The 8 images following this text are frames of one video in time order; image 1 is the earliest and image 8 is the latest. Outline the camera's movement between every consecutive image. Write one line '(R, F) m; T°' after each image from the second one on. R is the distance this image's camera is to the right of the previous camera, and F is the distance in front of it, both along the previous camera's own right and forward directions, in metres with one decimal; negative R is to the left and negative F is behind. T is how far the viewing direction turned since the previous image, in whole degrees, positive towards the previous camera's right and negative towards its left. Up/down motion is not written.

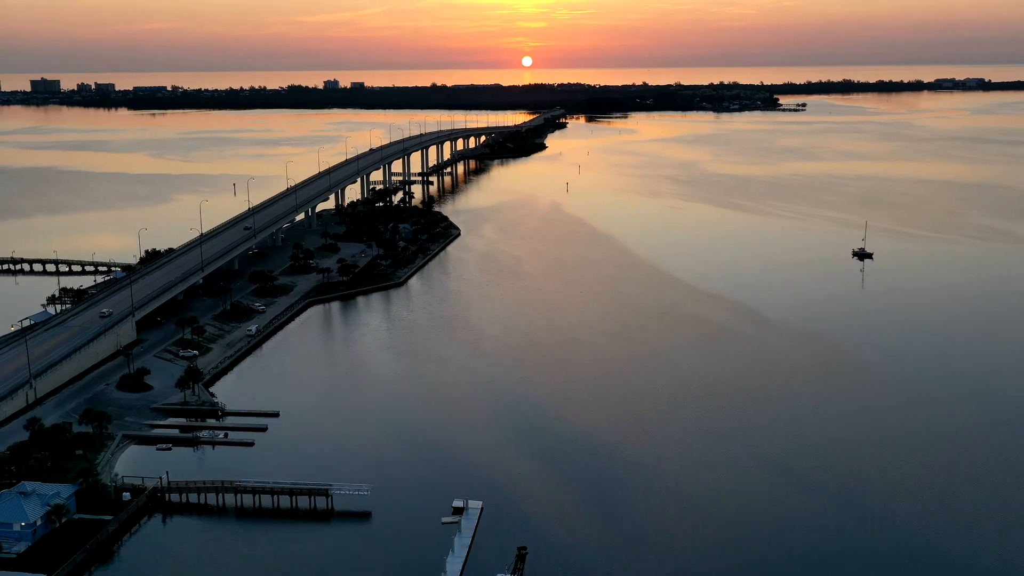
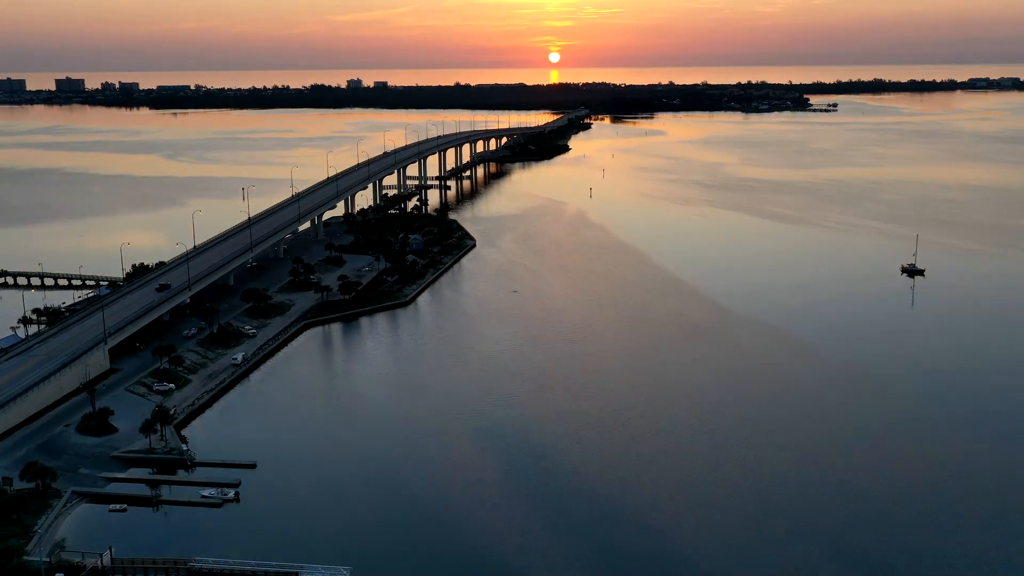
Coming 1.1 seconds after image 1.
(+0.2, +2.3) m; -2°
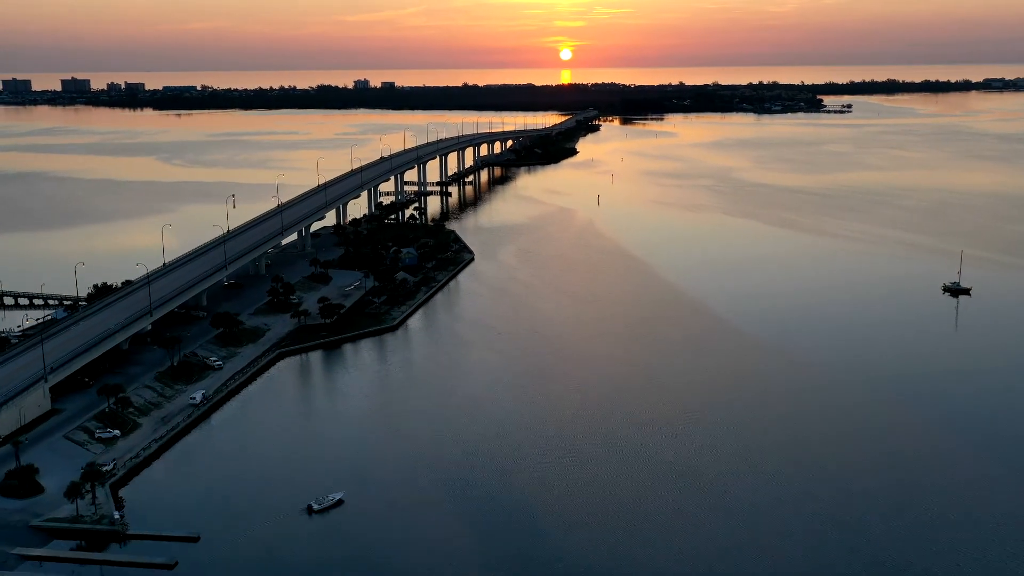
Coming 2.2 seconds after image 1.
(+0.2, +2.3) m; -1°
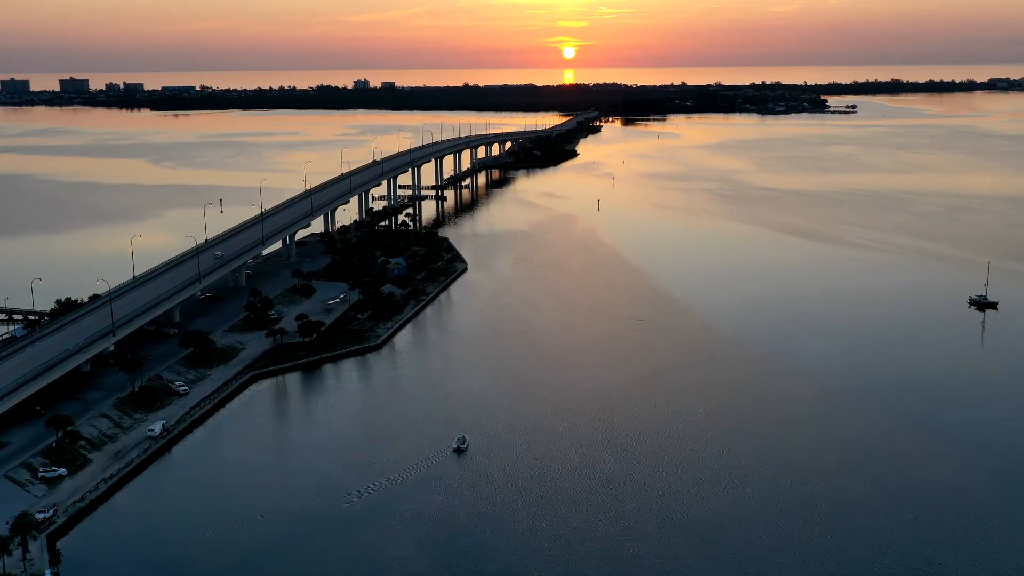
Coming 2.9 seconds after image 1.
(+0.2, +1.5) m; 0°
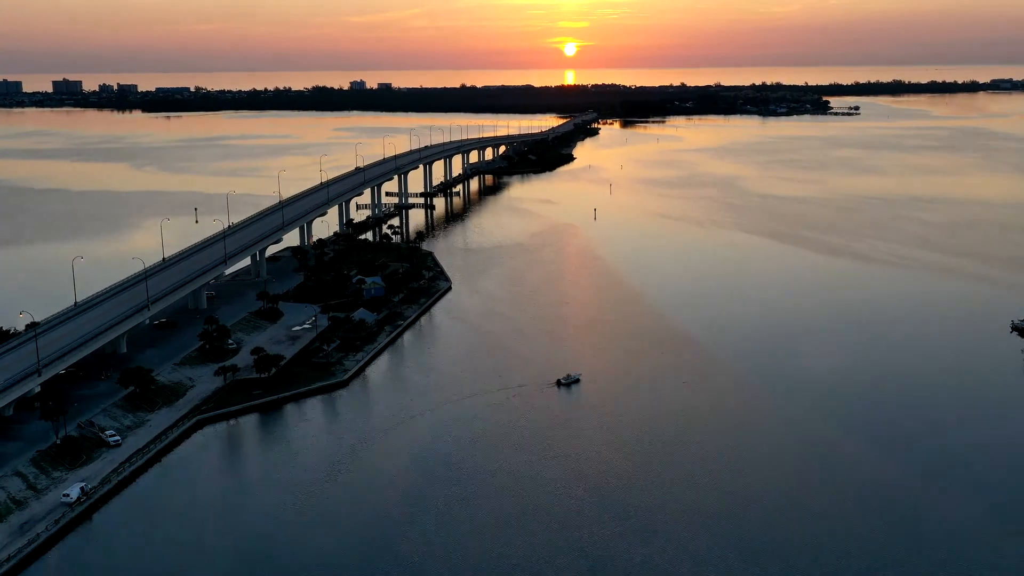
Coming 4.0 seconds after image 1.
(+0.3, +2.2) m; 0°
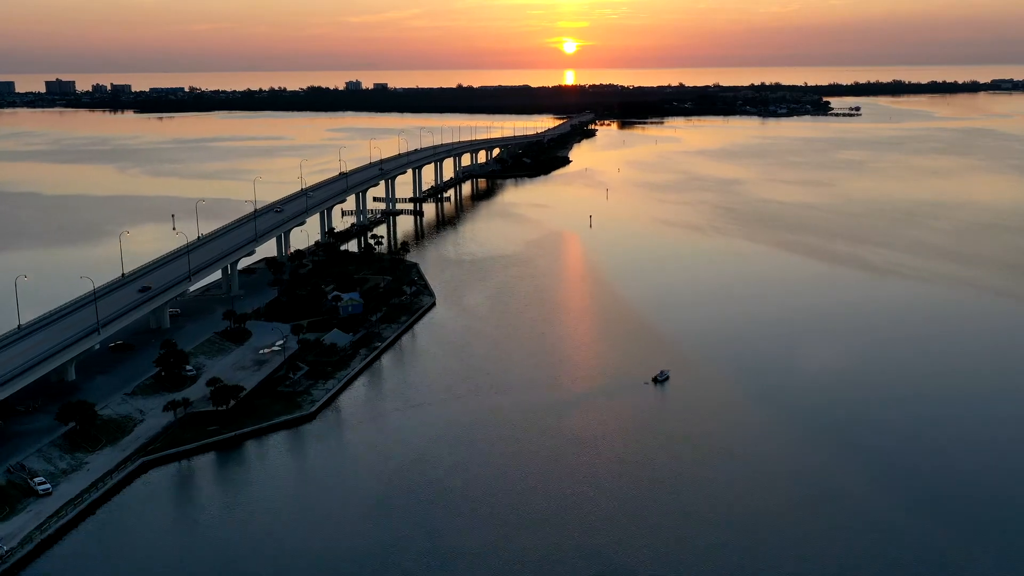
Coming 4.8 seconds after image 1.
(+0.3, +1.7) m; 0°
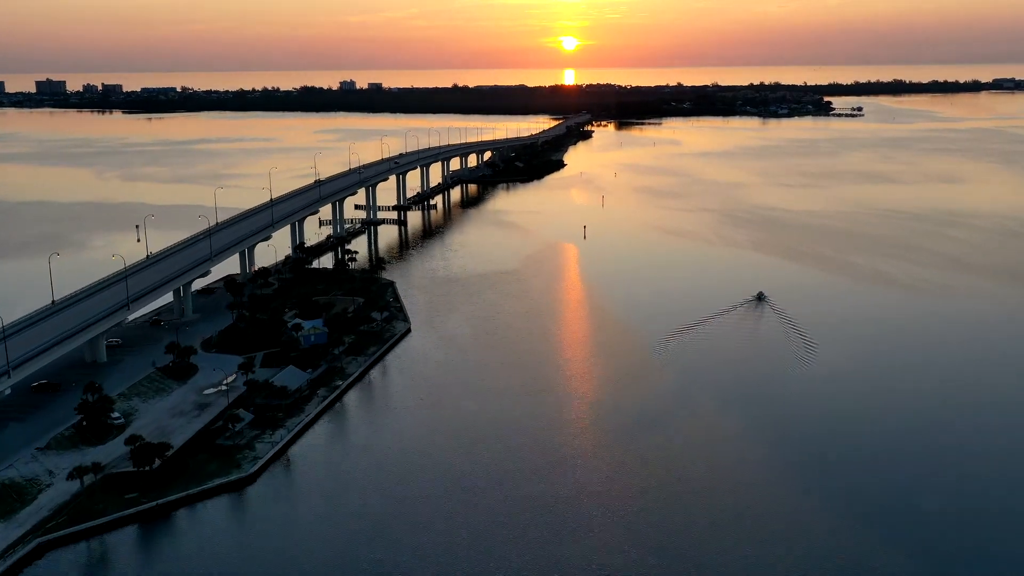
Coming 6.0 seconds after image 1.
(+0.3, +2.4) m; 0°
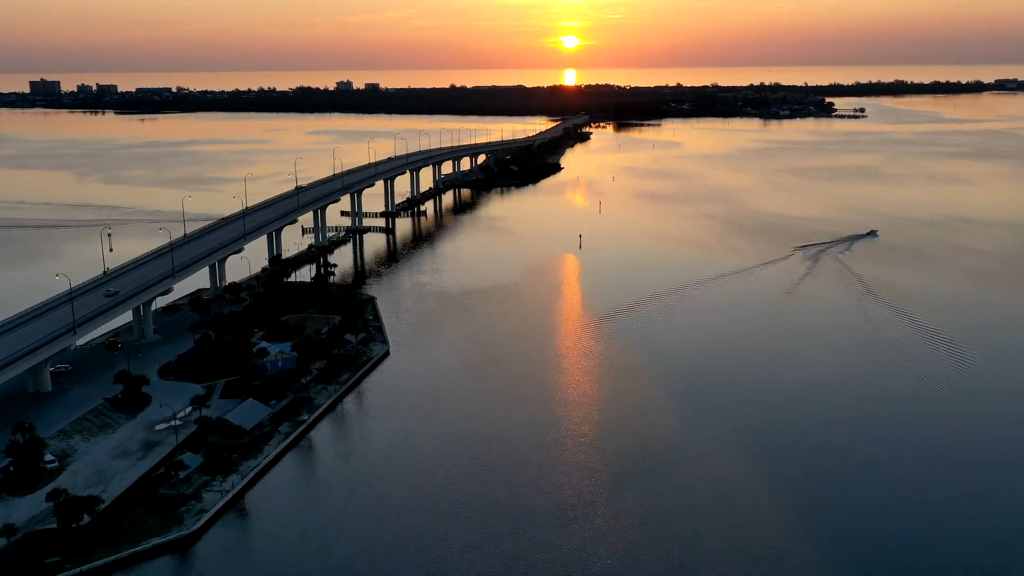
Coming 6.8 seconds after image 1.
(+0.3, +1.7) m; 0°
